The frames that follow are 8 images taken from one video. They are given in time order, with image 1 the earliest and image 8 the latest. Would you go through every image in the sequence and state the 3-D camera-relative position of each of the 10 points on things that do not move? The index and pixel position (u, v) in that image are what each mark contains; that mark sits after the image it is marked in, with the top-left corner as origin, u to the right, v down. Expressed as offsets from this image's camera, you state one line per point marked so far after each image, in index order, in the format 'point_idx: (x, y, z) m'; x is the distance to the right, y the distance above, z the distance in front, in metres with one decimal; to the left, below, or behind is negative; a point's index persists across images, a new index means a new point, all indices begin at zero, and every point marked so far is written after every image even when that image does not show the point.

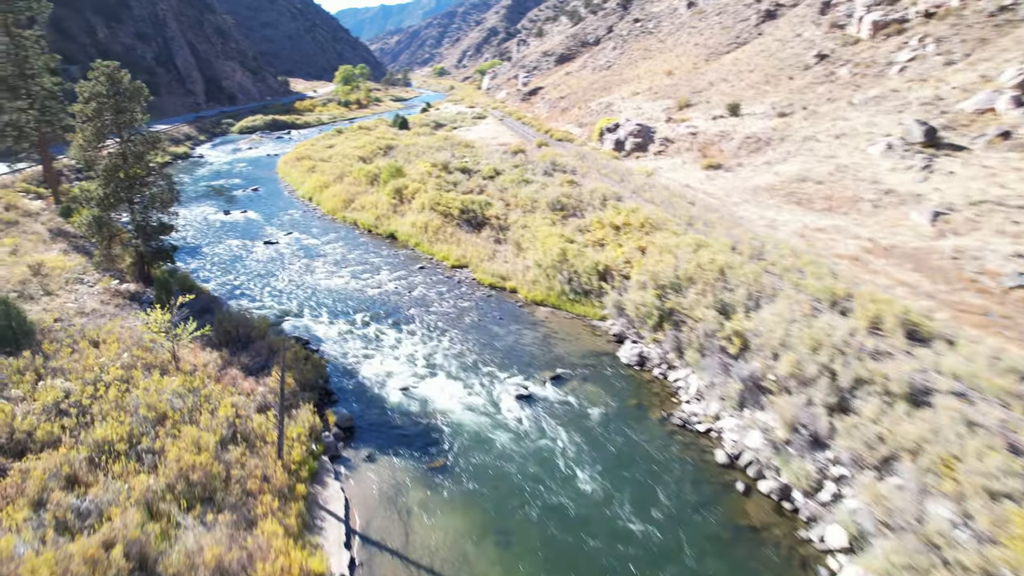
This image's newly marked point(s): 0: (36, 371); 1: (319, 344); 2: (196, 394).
0: (-10.5, -1.8, +15.0) m
1: (-5.4, -1.6, +18.9) m
2: (-6.6, -2.3, +14.3) m
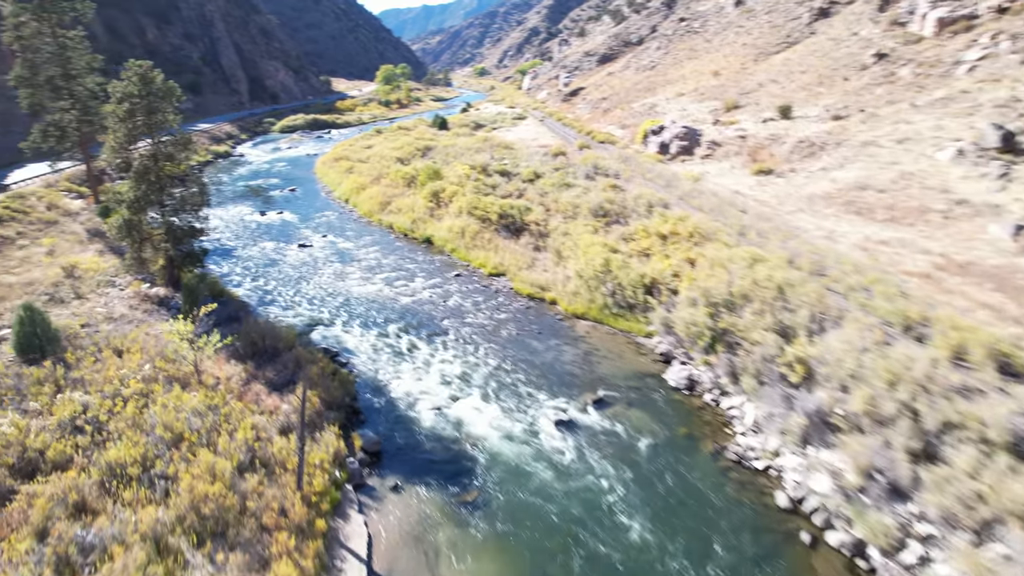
0: (-9.7, -2.0, +14.5) m
1: (-4.3, -1.8, +18.0) m
2: (-5.9, -2.5, +13.5) m
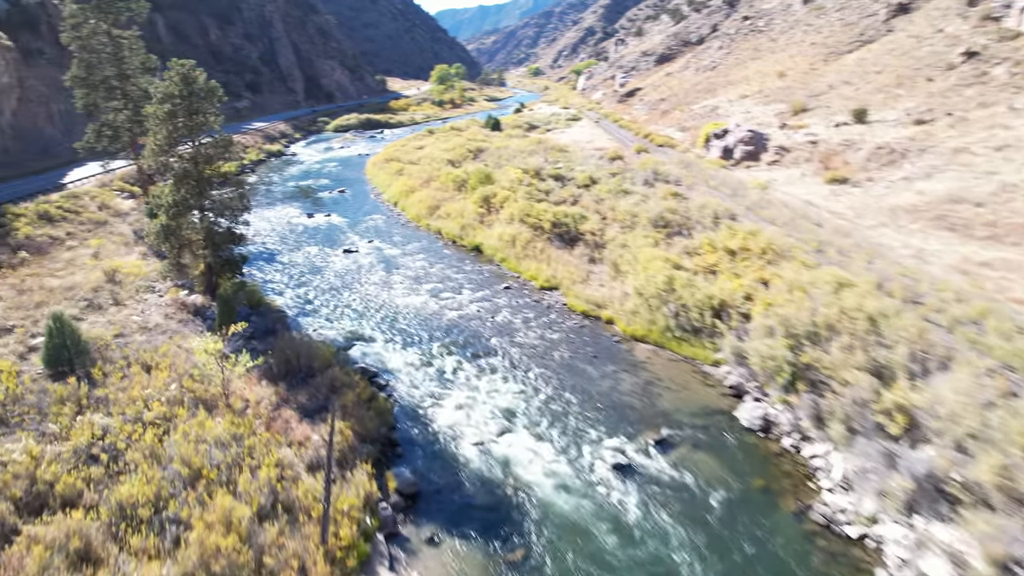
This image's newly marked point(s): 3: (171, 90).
0: (-8.7, -2.3, +13.6) m
1: (-3.0, -2.2, +16.7) m
2: (-4.9, -2.9, +12.3) m
3: (-9.5, +5.5, +18.7) m
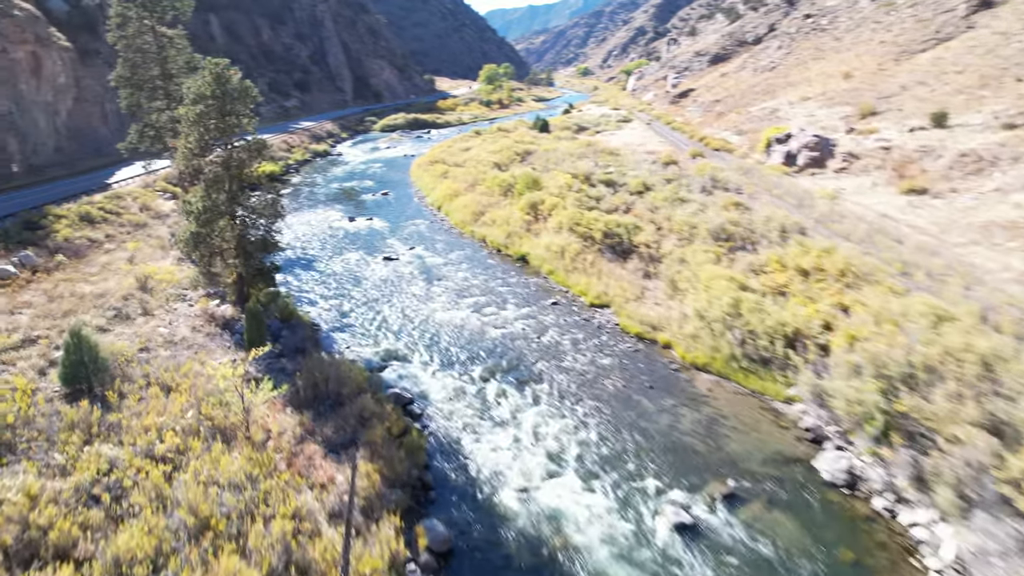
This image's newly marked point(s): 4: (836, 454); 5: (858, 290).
0: (-7.8, -2.6, +12.6) m
1: (-2.0, -2.7, +15.3) m
2: (-4.2, -3.3, +11.1) m
3: (-8.1, +5.2, +17.7) m
4: (+6.3, -3.2, +13.2) m
5: (+9.0, 0.0, +17.6) m
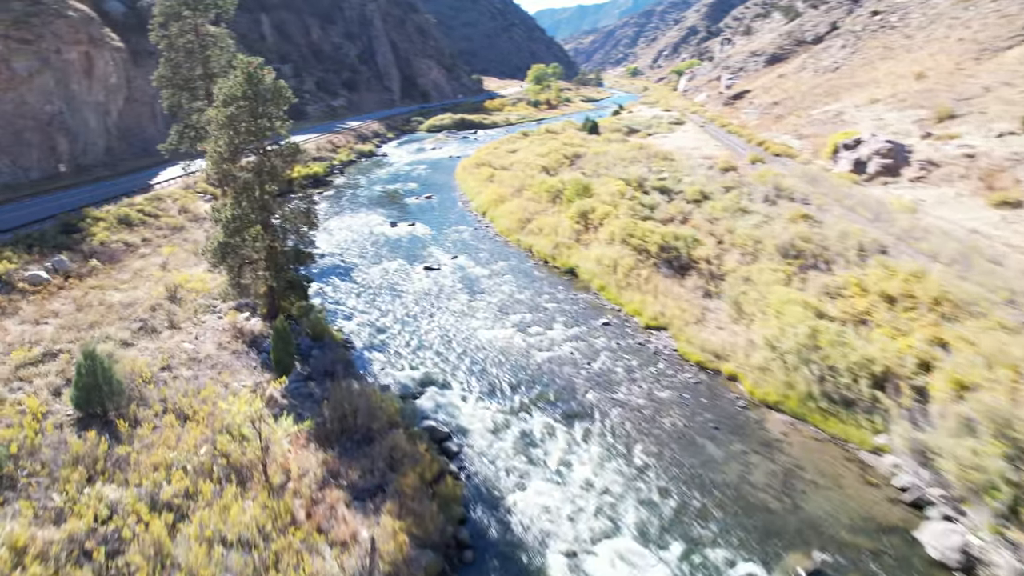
0: (-7.0, -2.9, +11.4) m
1: (-1.0, -3.2, +13.8) m
2: (-3.5, -3.7, +9.7) m
3: (-6.8, +4.8, +16.5) m
4: (+7.1, -3.9, +11.1) m
5: (+10.1, -0.8, +15.4) m
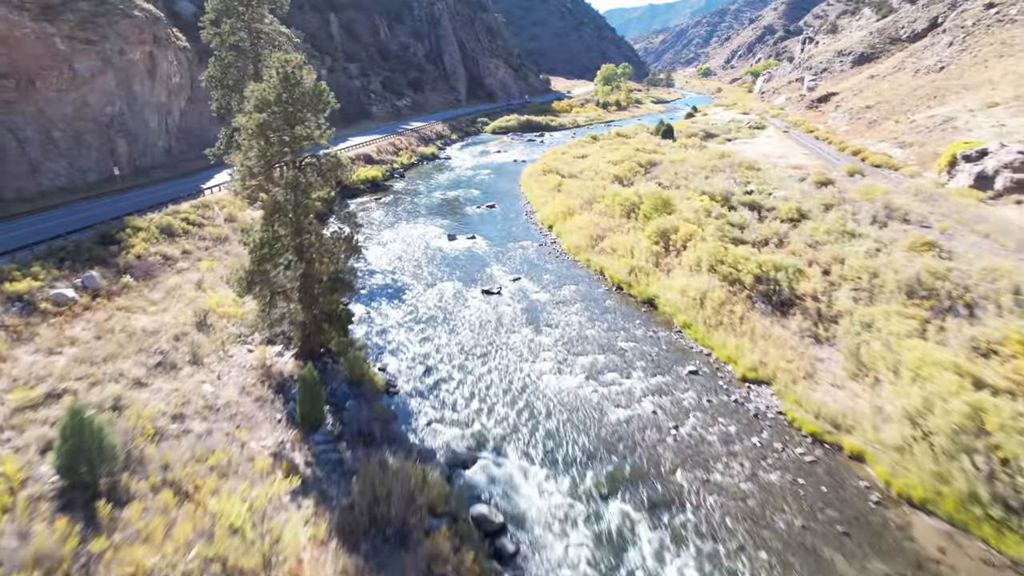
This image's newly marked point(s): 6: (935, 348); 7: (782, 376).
0: (-6.1, -3.7, +9.1) m
1: (+0.1, -4.1, +11.0) m
2: (-2.7, -4.6, +7.1) m
3: (-5.1, +4.0, +14.2) m
4: (+7.9, -5.1, +7.6) m
5: (+11.4, -2.1, +11.5) m
6: (+9.6, -1.3, +15.4) m
7: (+6.6, -2.0, +16.5) m
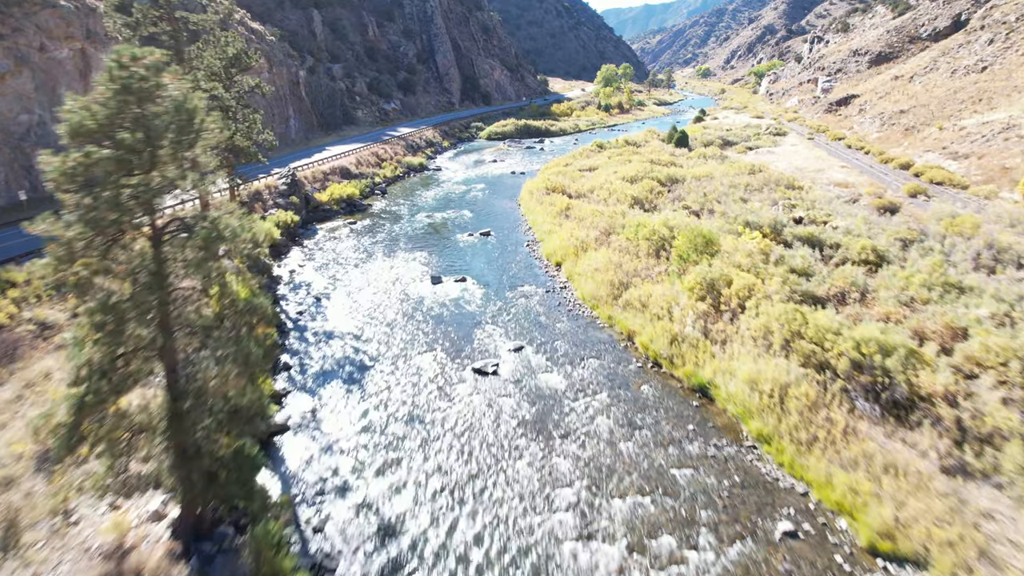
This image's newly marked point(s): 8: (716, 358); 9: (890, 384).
0: (-6.0, -5.7, +3.0) m
1: (+0.2, -6.1, +4.9) m
2: (-2.6, -6.5, +1.0) m
3: (-5.1, +2.0, +8.1) m
4: (+8.0, -7.0, +1.6) m
5: (+11.5, -4.0, +5.6) m
6: (+9.7, -3.3, +9.5) m
7: (+6.7, -4.0, +10.5) m
8: (+4.9, -1.7, +16.5) m
9: (+7.9, -2.0, +14.1) m
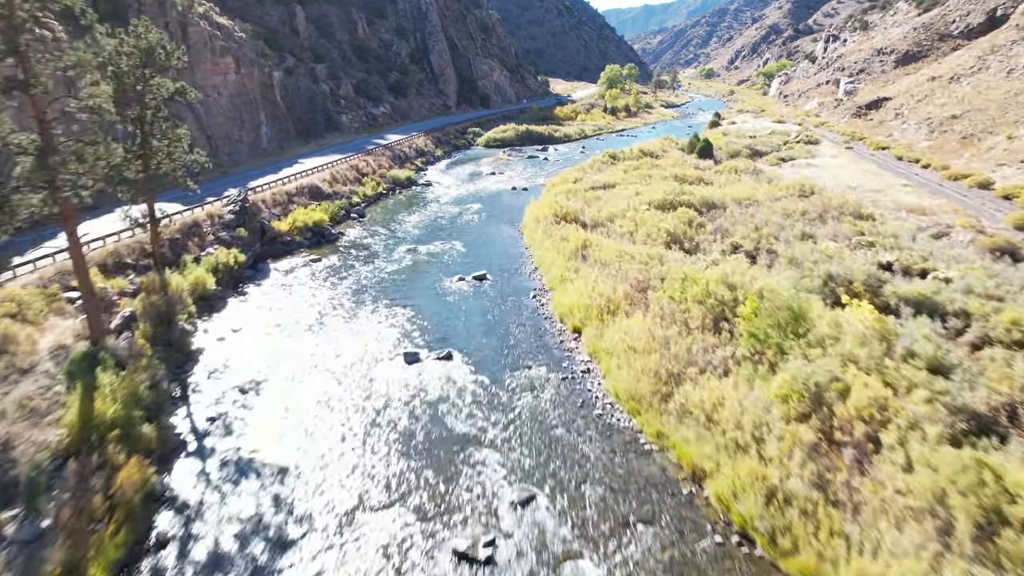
0: (-5.9, -7.8, -3.6) m
1: (+0.3, -8.2, -1.7) m
2: (-2.5, -8.7, -5.7) m
3: (-5.0, -0.1, +1.5) m
4: (+8.1, -9.2, -5.1) m
5: (+11.6, -6.1, -1.1) m
6: (+9.8, -5.4, +2.8) m
7: (+6.8, -6.1, +3.8) m
8: (+5.0, -3.9, +9.8) m
9: (+8.0, -4.1, +7.5) m
